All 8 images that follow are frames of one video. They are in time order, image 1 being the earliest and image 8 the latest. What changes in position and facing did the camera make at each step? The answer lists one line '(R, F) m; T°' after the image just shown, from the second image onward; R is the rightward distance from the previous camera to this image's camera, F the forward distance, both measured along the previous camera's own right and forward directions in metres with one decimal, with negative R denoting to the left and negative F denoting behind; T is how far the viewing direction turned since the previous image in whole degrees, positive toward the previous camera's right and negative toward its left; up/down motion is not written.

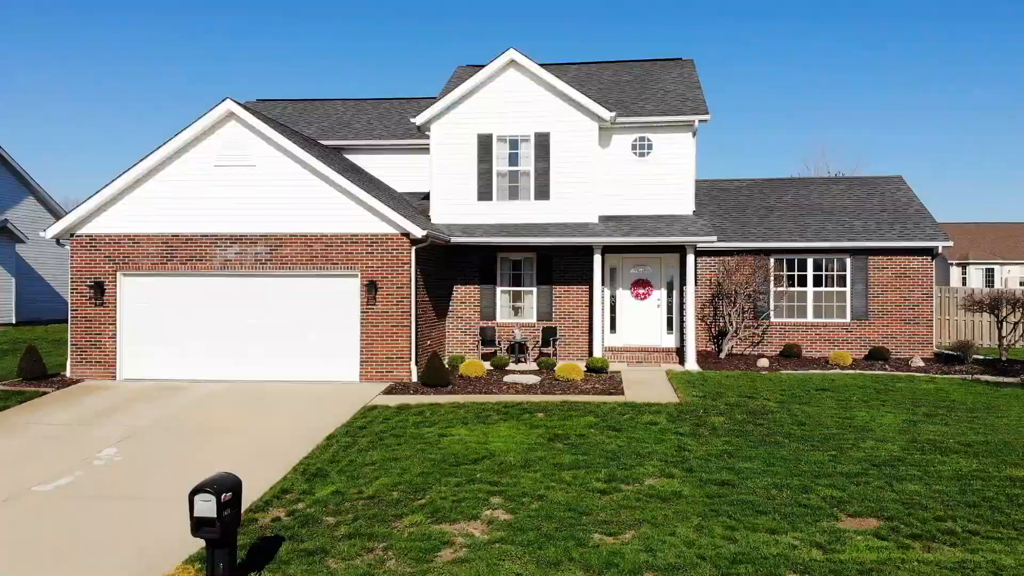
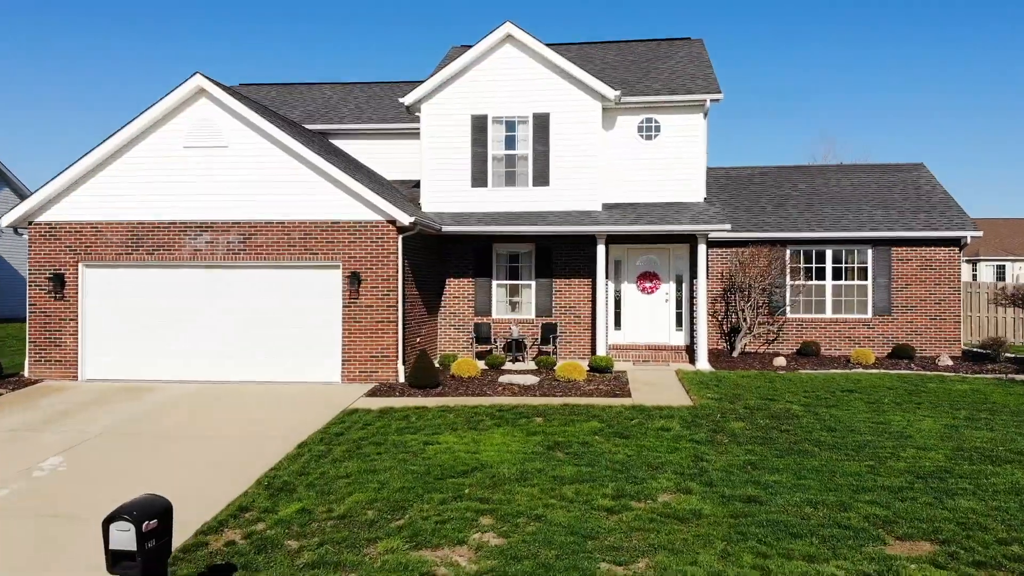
(+0.2, +1.2) m; 0°
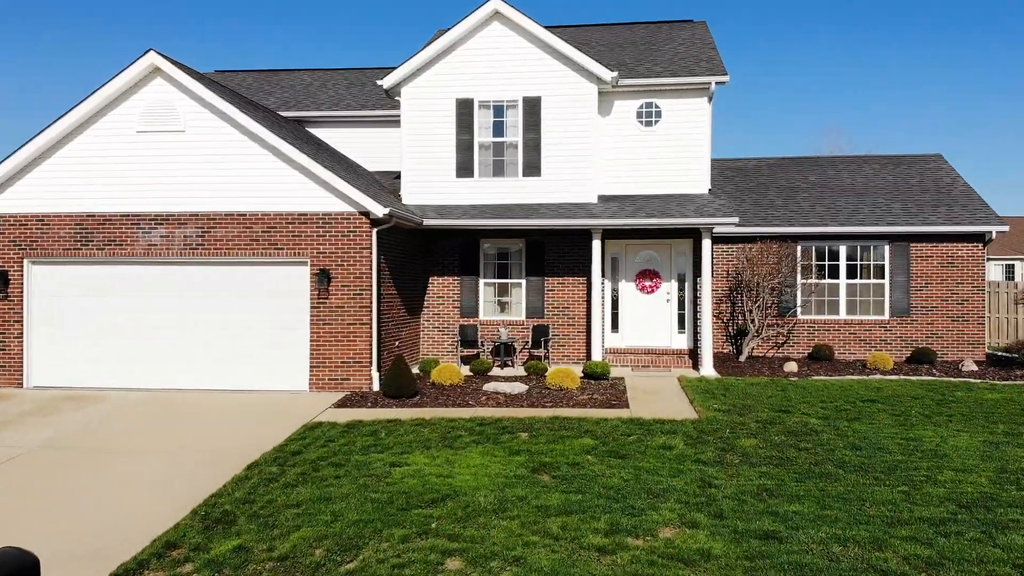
(+0.5, +1.2) m; 0°
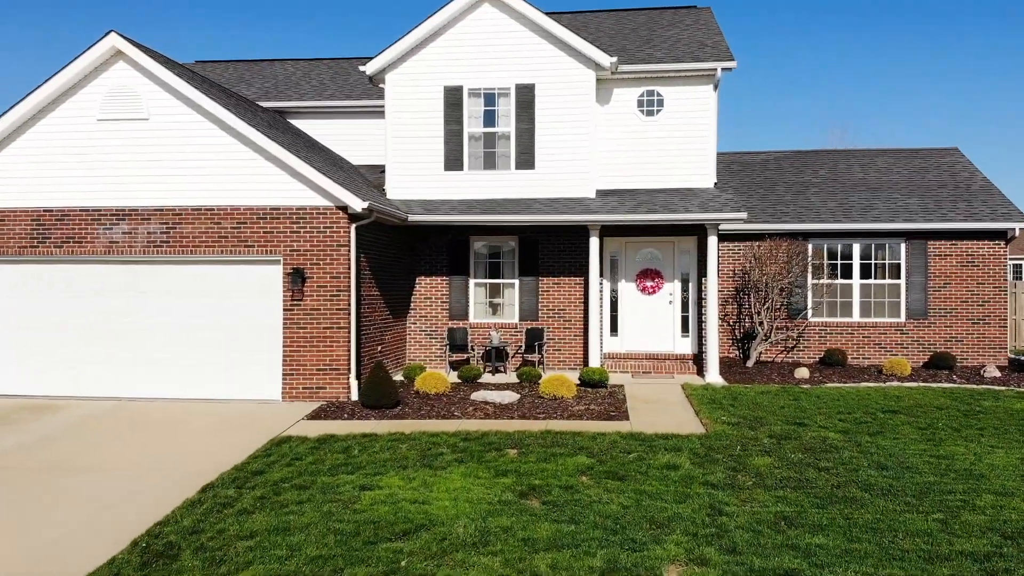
(+0.3, +0.9) m; 0°
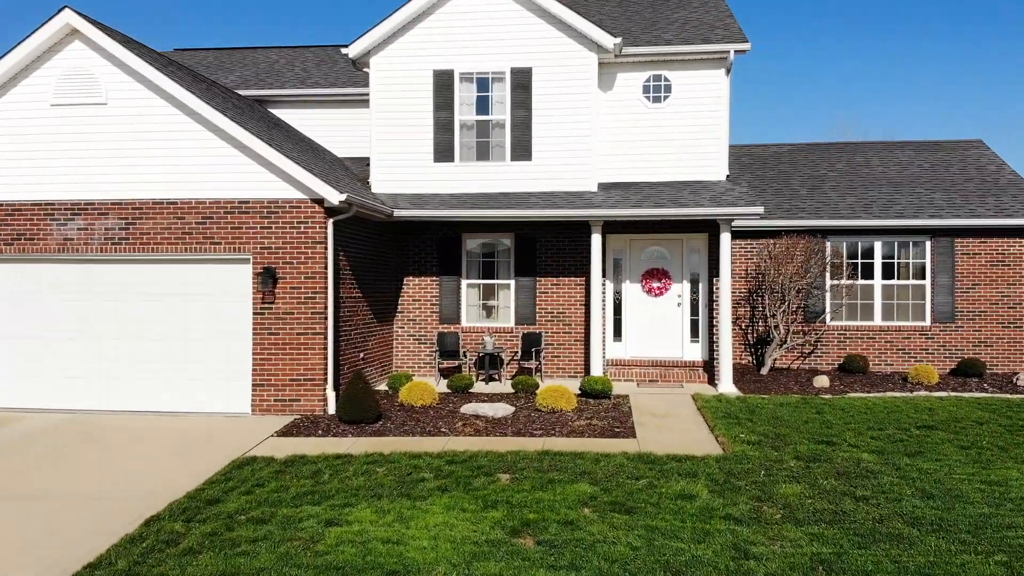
(+0.2, +1.0) m; 0°
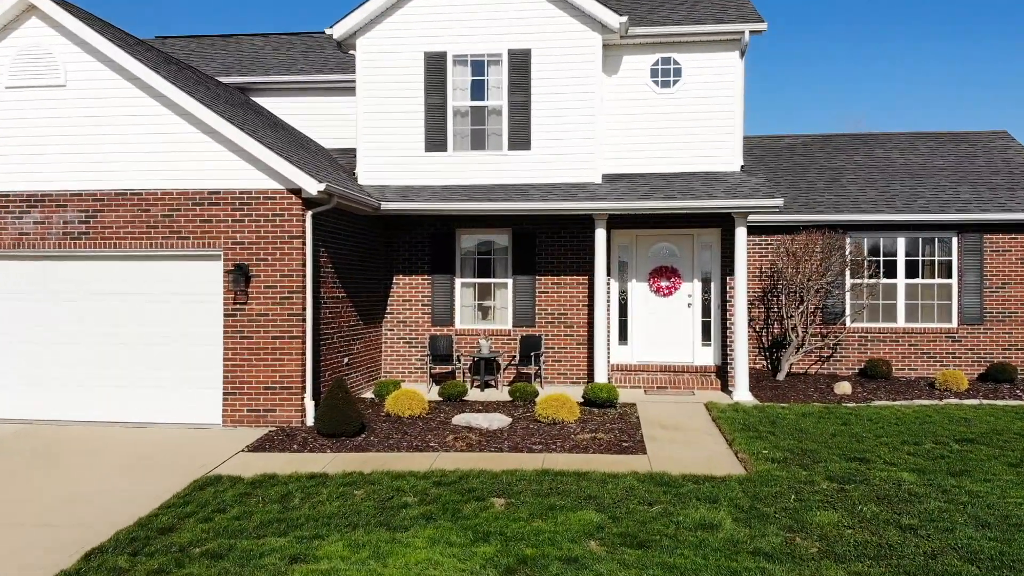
(+0.1, +0.9) m; 0°
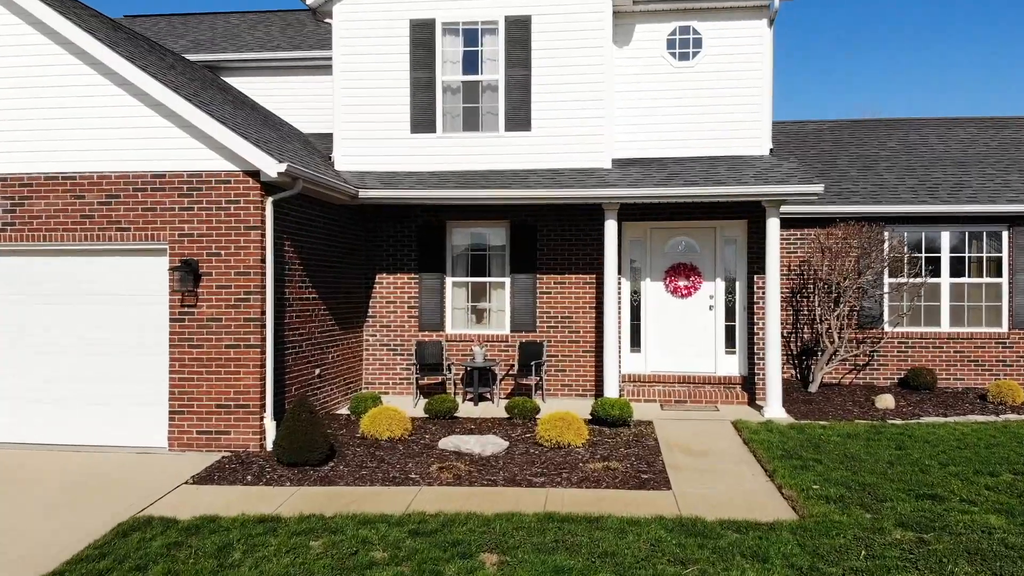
(+0.1, +1.3) m; 0°
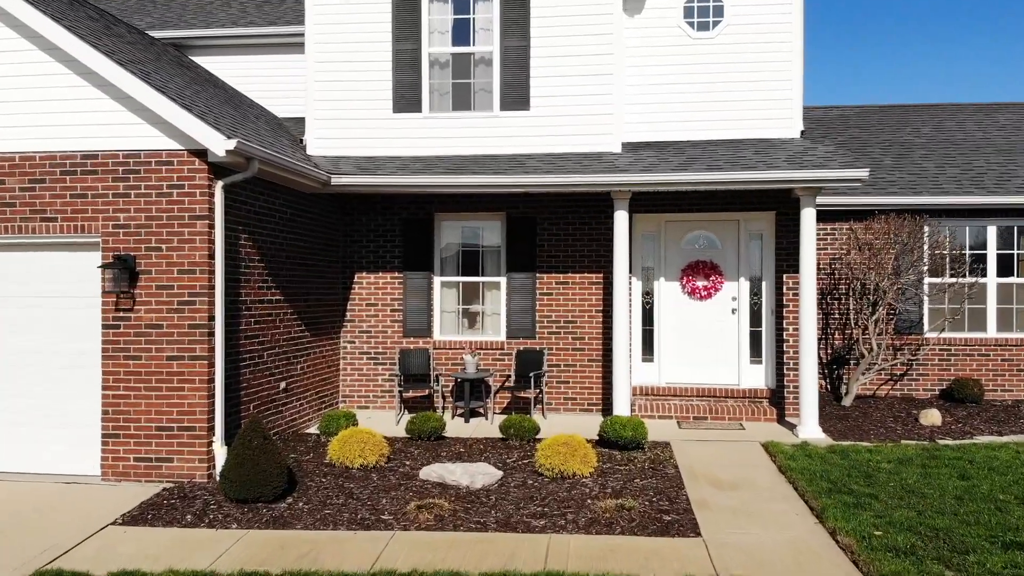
(+0.1, +1.1) m; 0°
